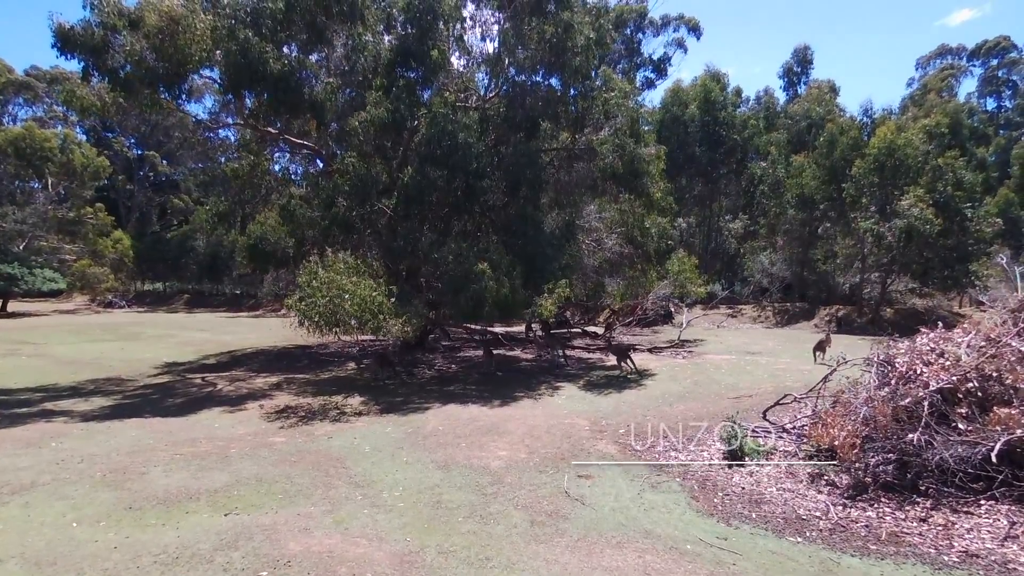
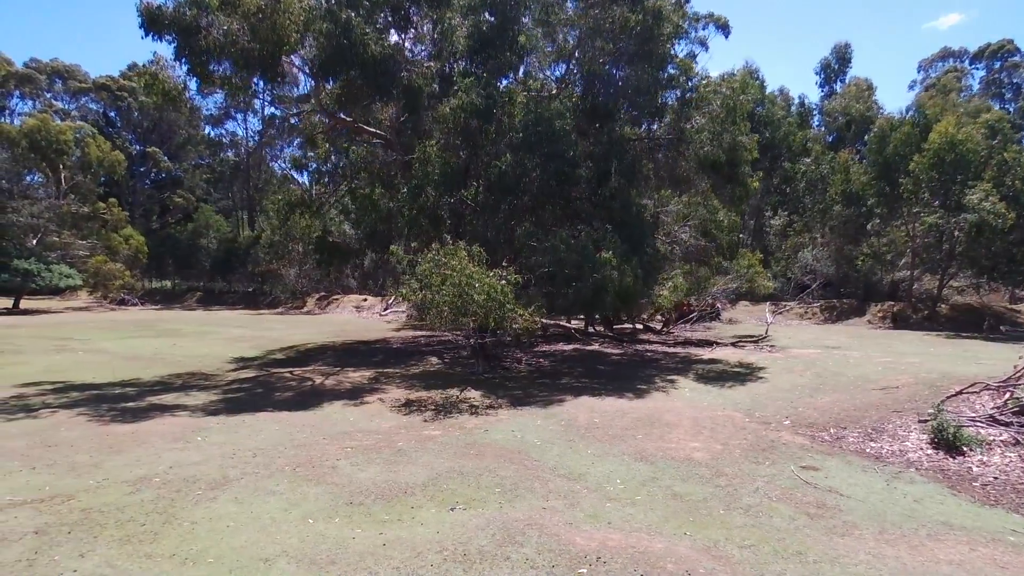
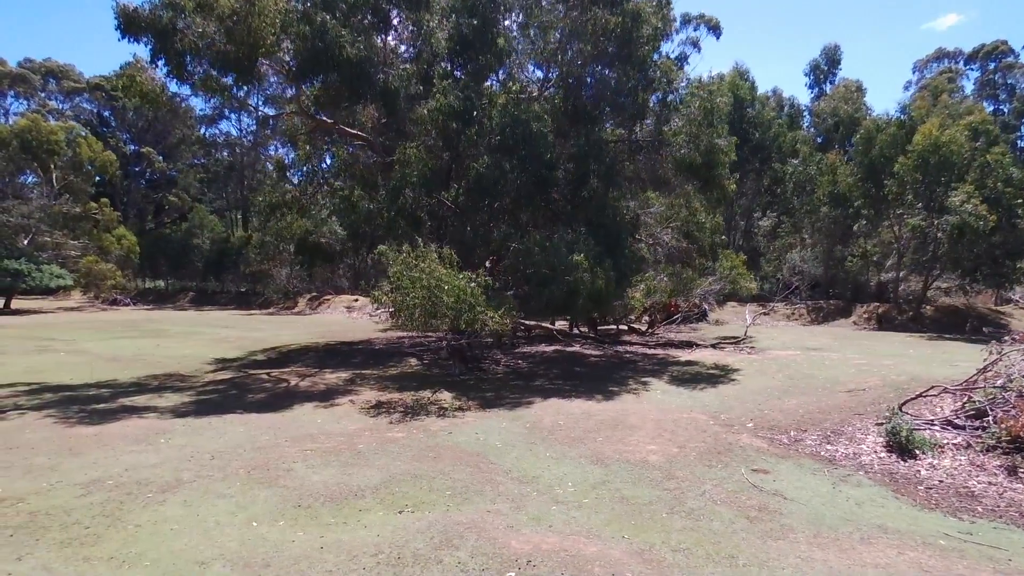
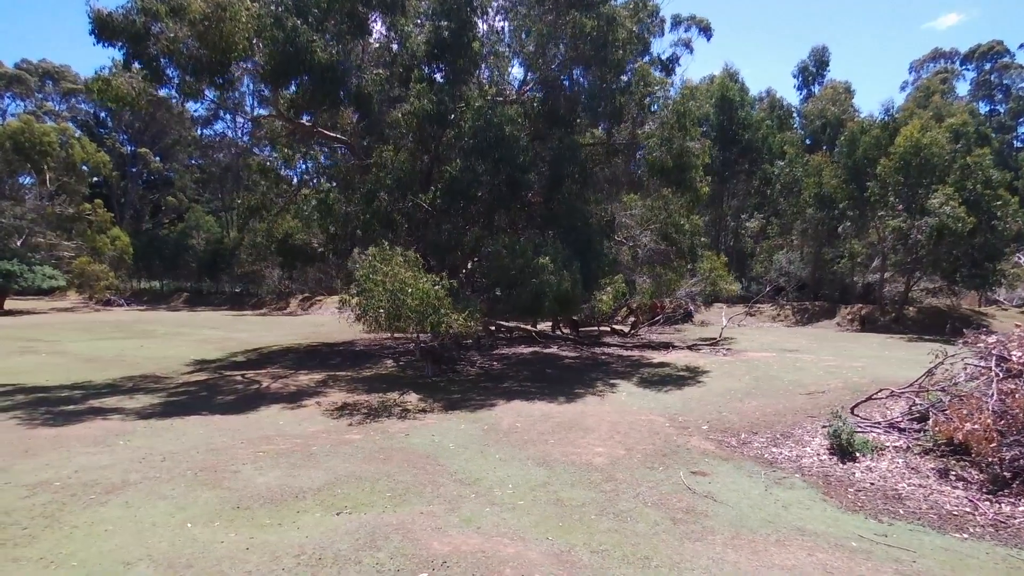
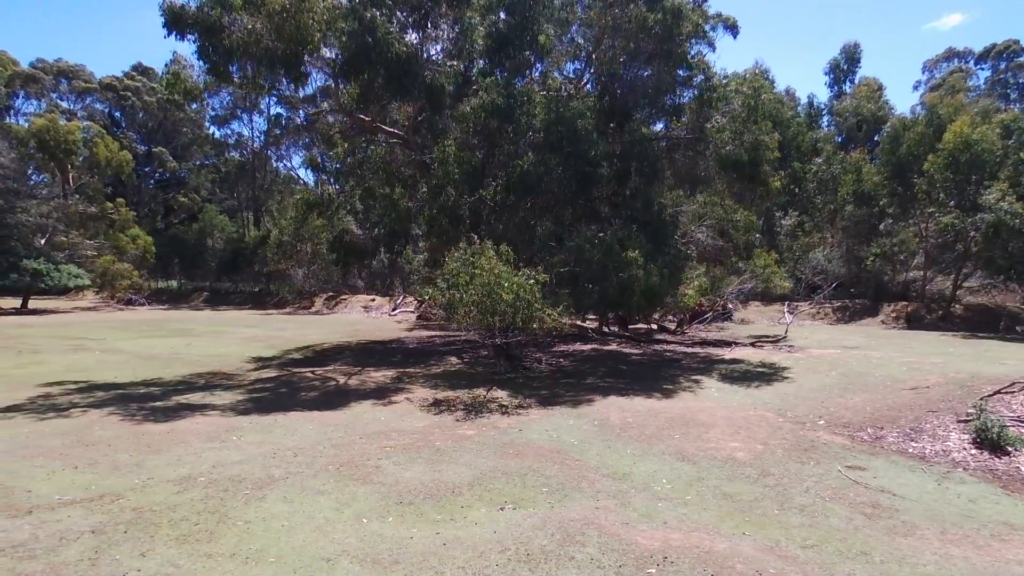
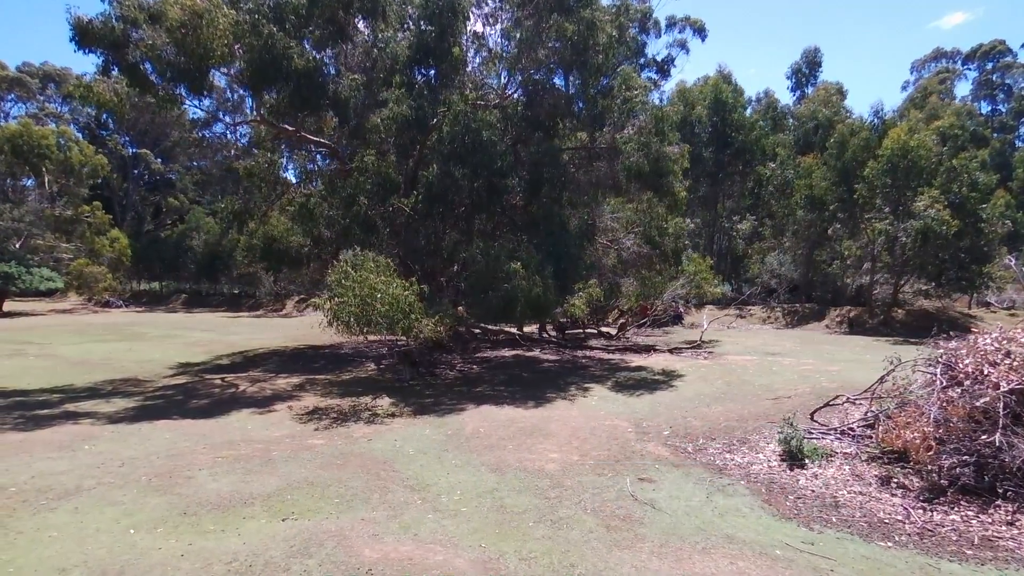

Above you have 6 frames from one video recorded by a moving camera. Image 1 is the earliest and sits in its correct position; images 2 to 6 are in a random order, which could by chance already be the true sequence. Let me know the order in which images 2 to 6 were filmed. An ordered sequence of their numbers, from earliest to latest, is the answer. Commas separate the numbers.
6, 4, 3, 2, 5
